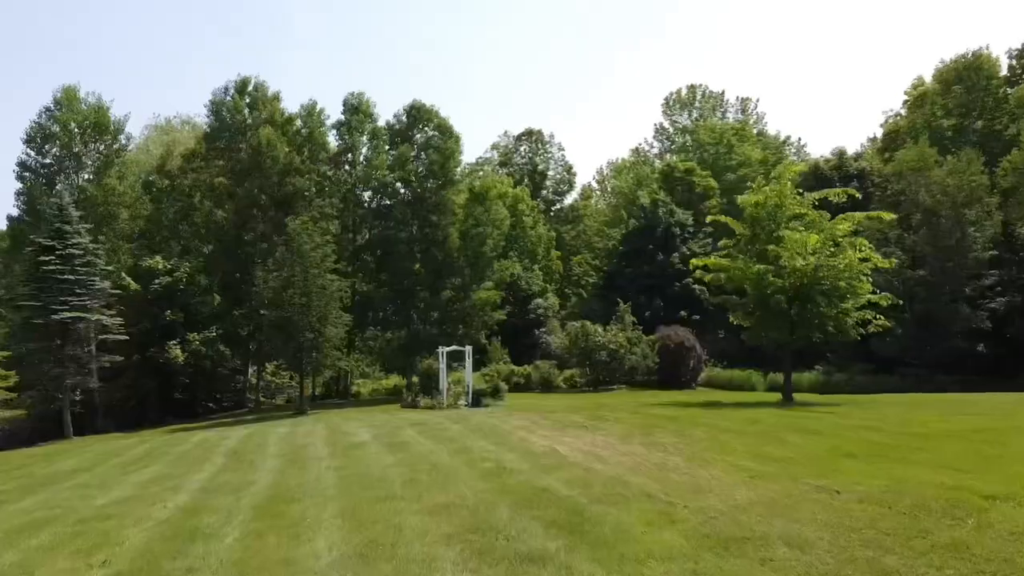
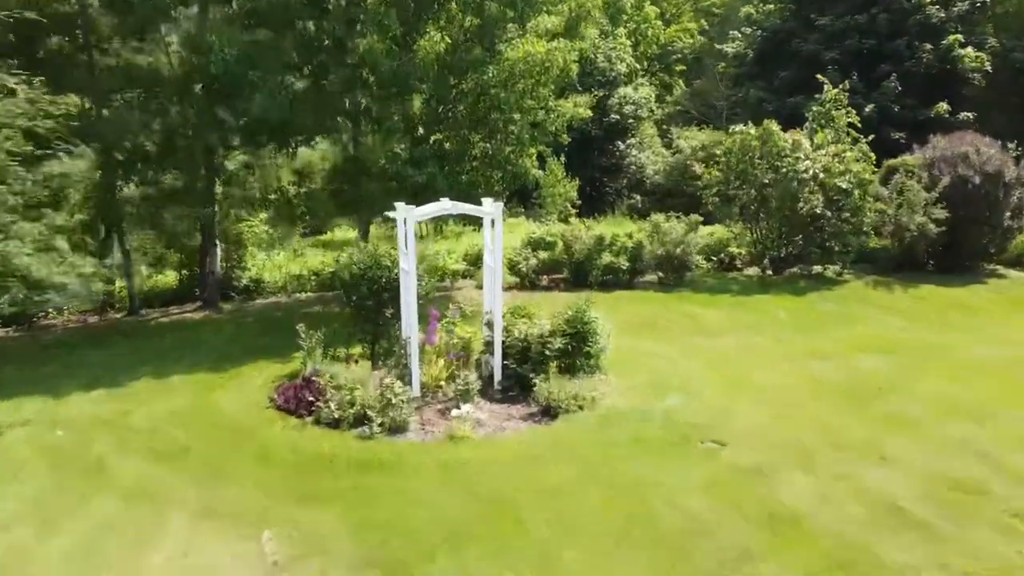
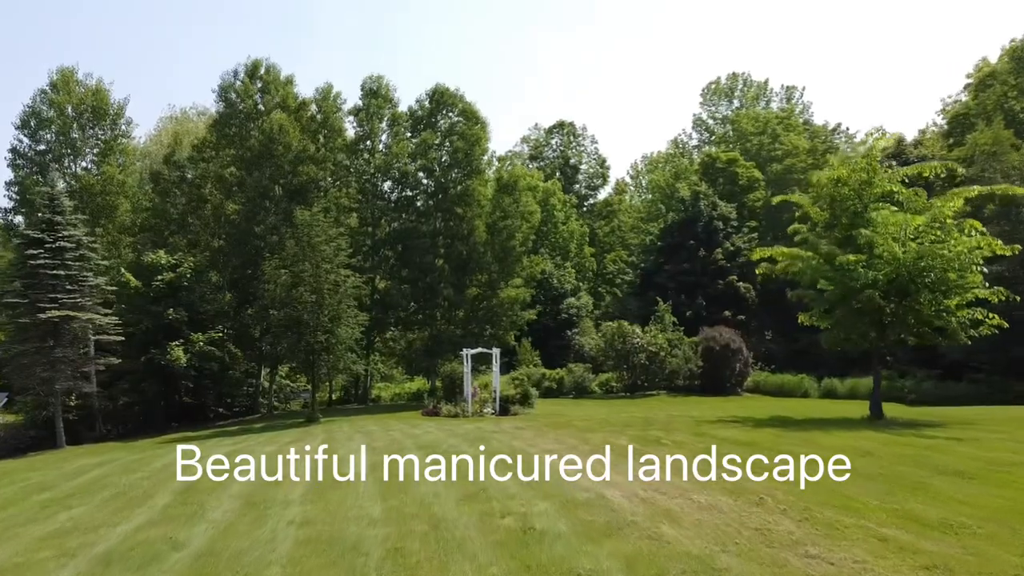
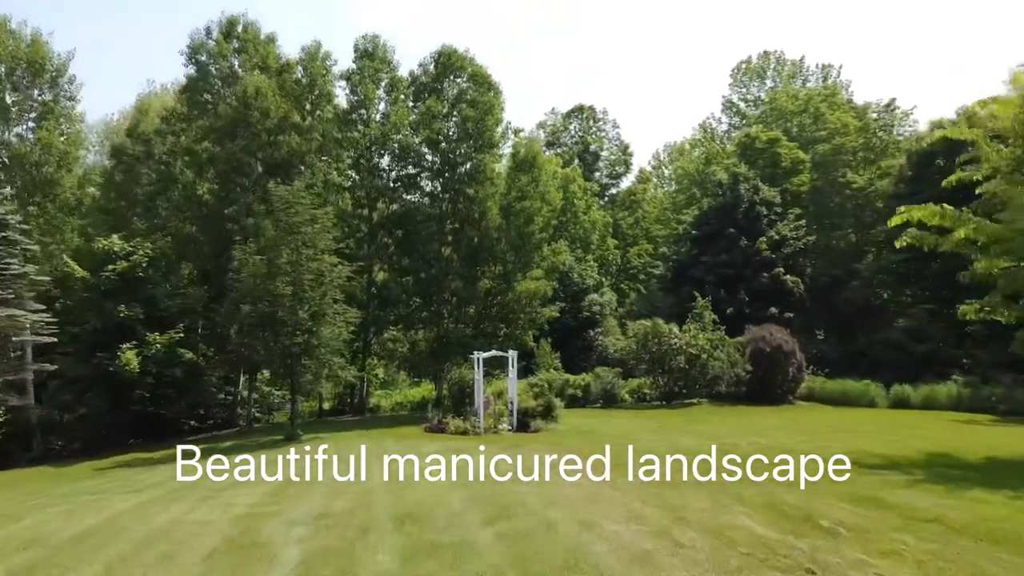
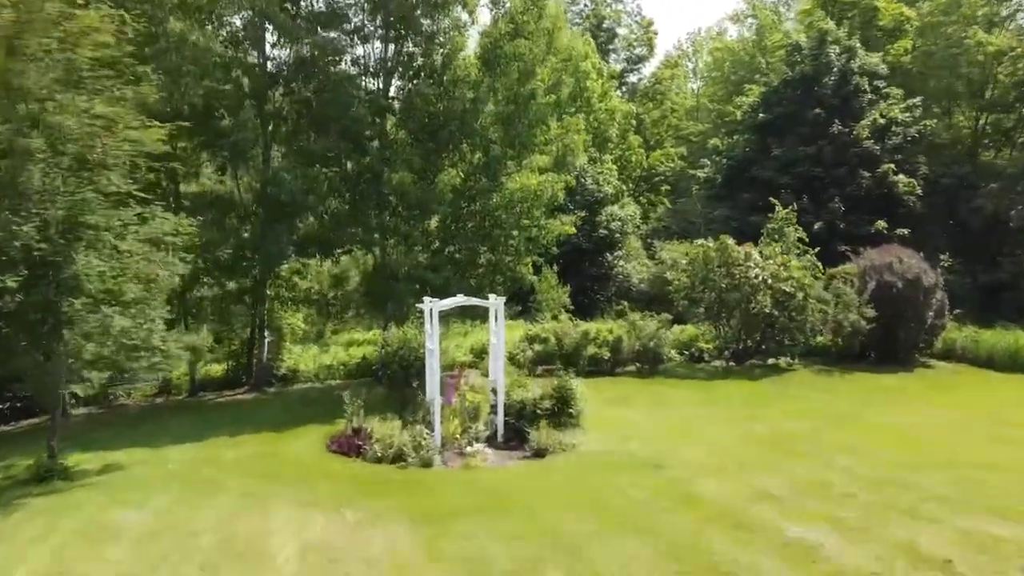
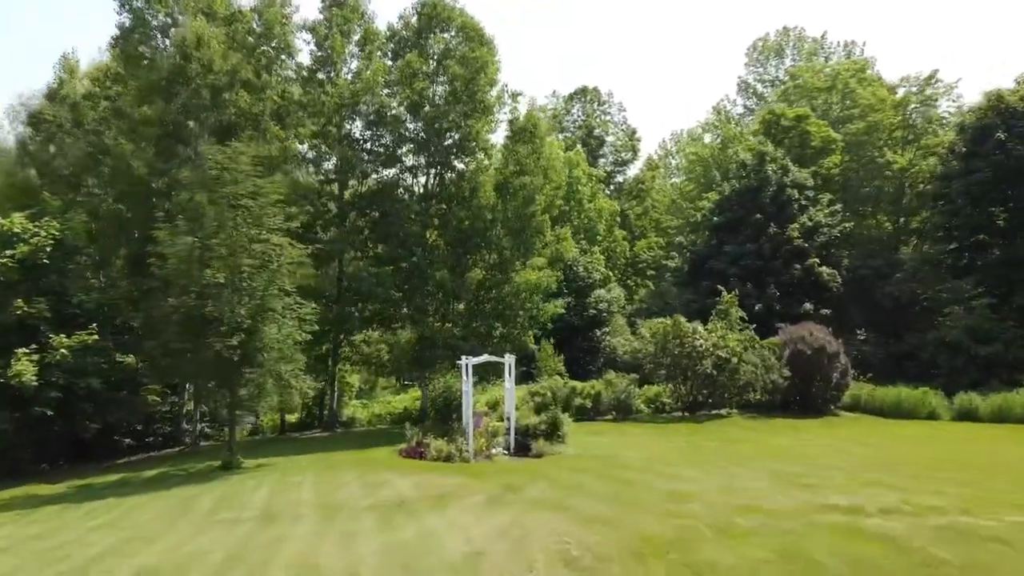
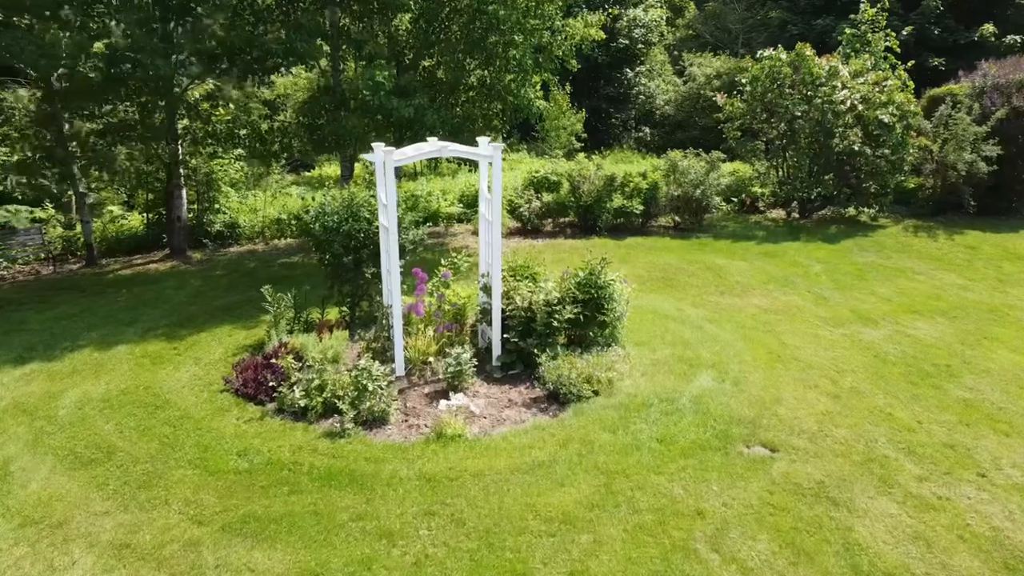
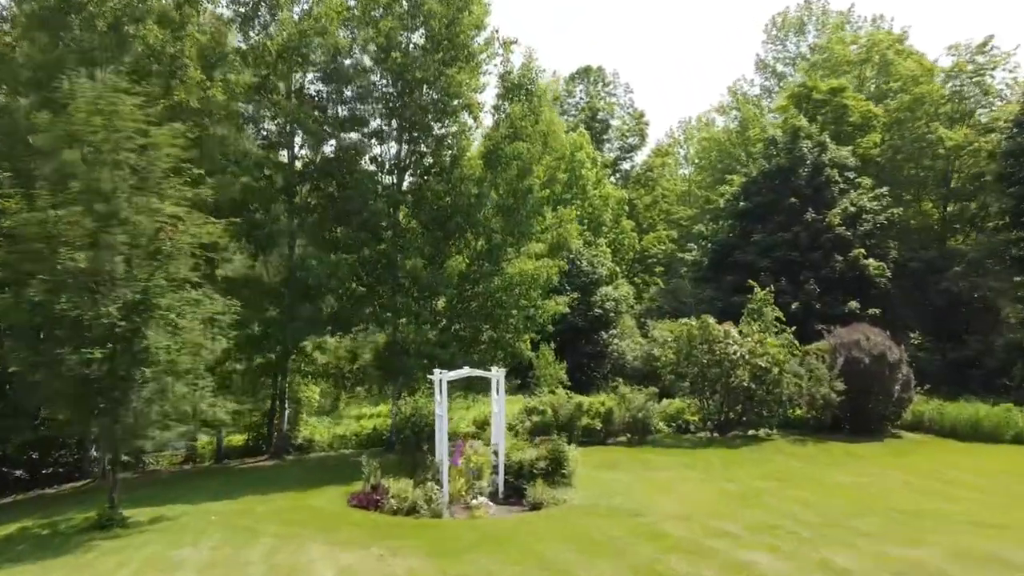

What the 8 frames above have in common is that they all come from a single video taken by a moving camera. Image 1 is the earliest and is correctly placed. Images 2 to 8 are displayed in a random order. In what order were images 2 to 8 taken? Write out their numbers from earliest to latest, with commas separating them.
3, 4, 6, 8, 5, 2, 7
